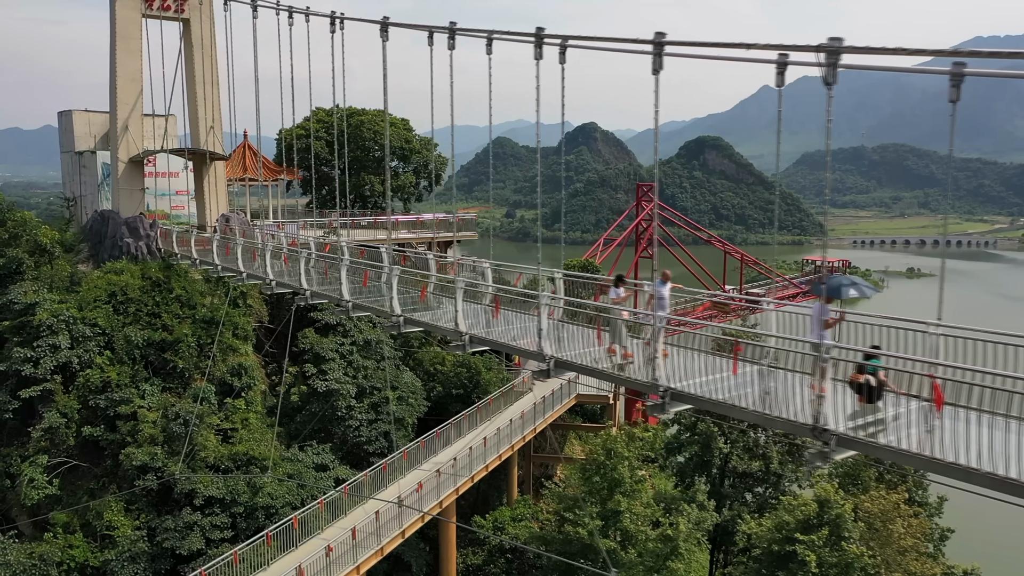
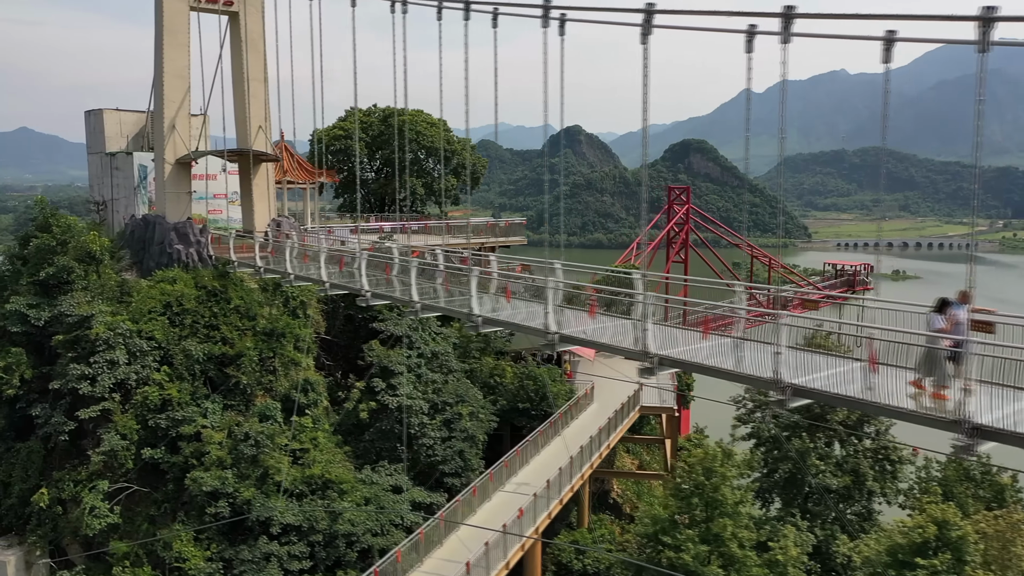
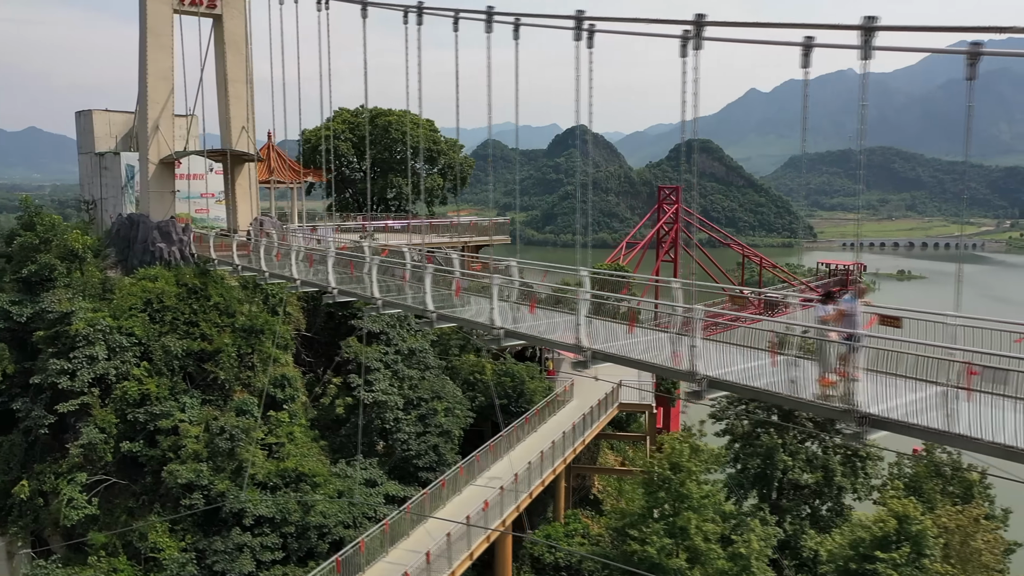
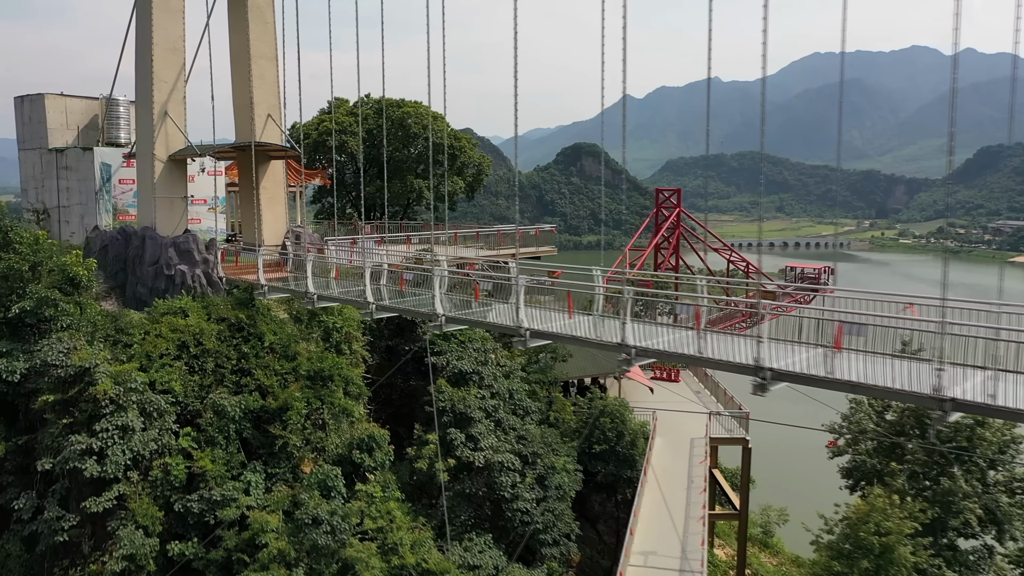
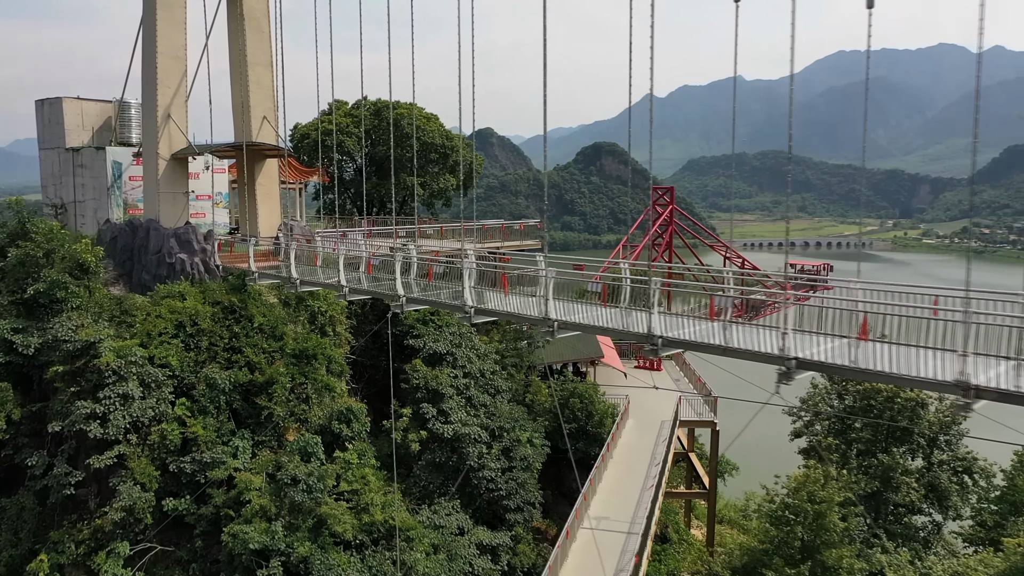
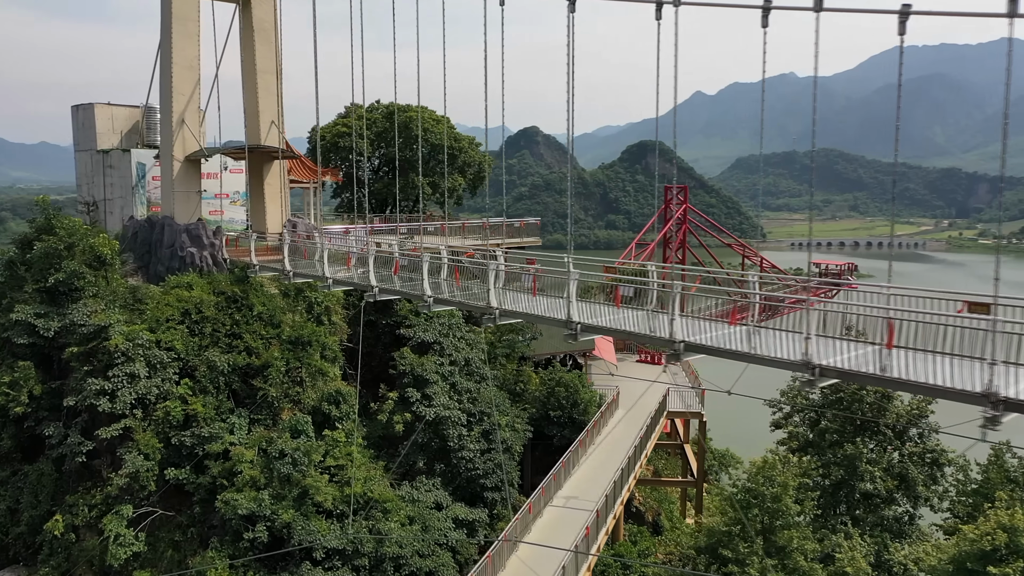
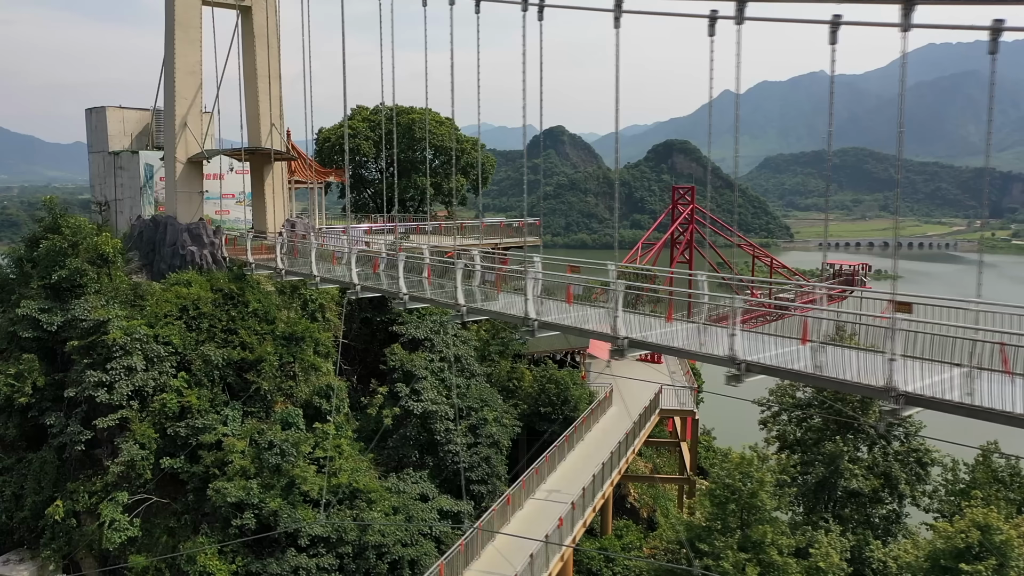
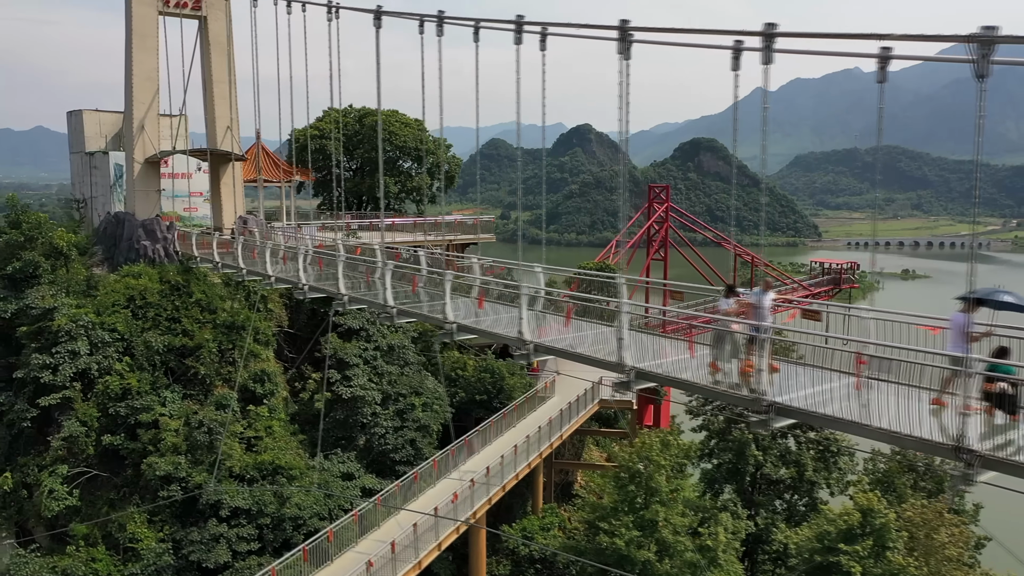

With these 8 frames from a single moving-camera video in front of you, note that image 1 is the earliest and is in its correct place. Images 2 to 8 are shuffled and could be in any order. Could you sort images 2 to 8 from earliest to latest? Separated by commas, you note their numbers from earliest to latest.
8, 3, 2, 7, 6, 5, 4
